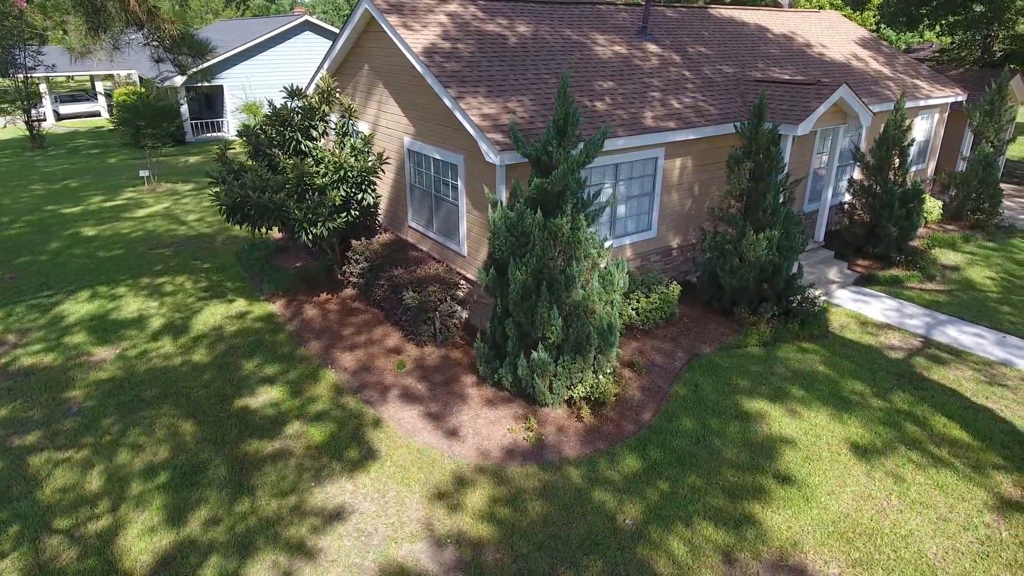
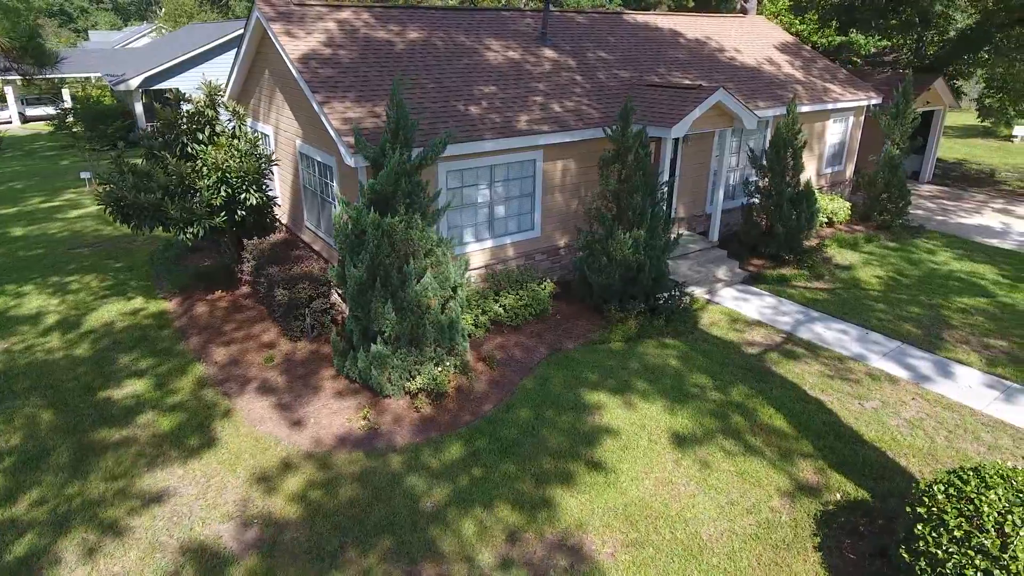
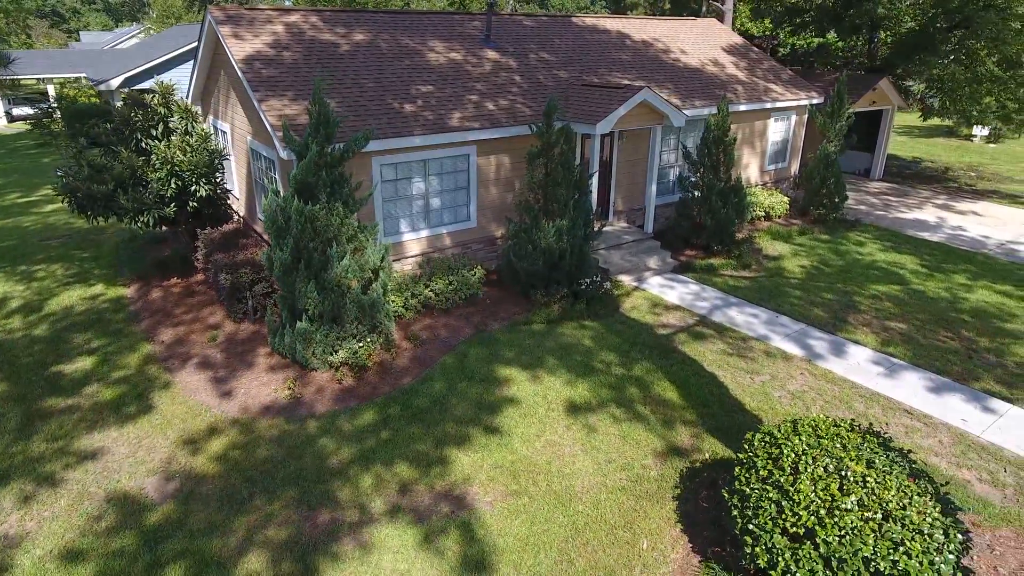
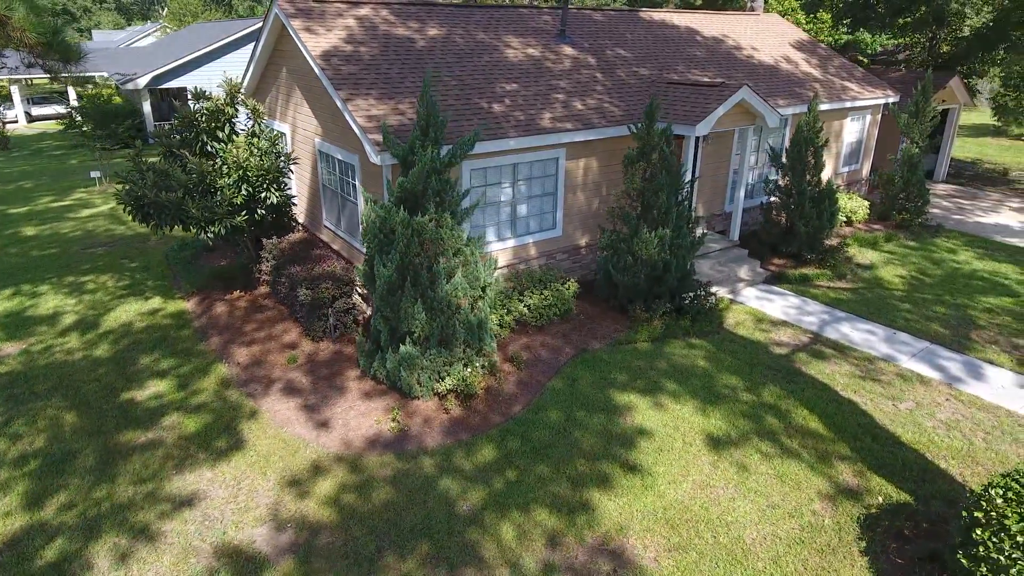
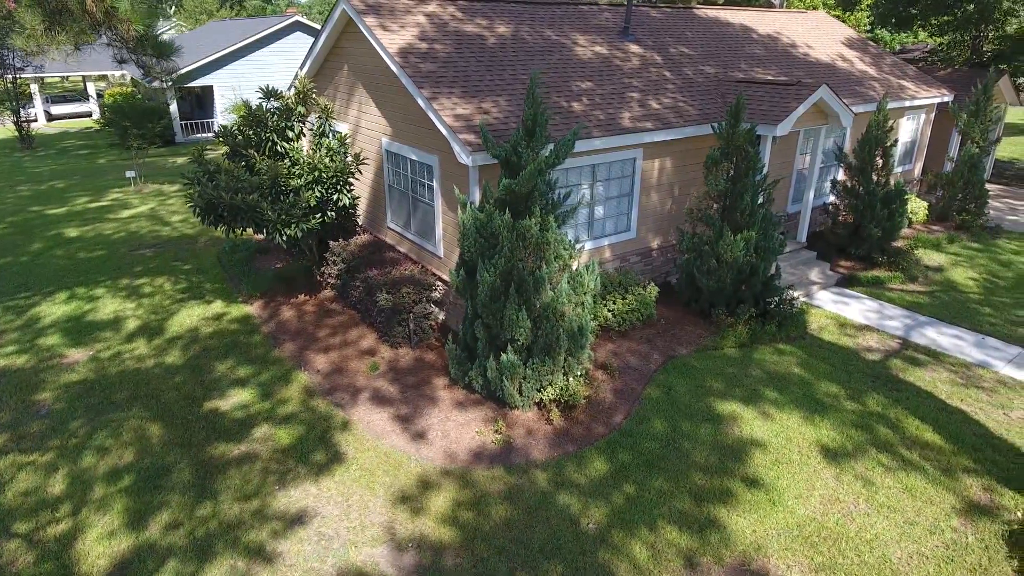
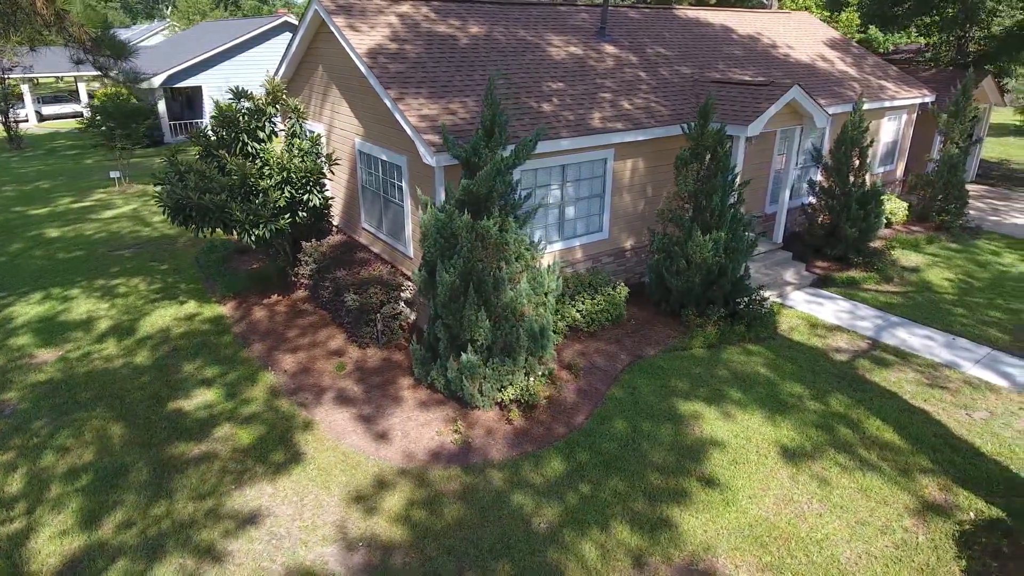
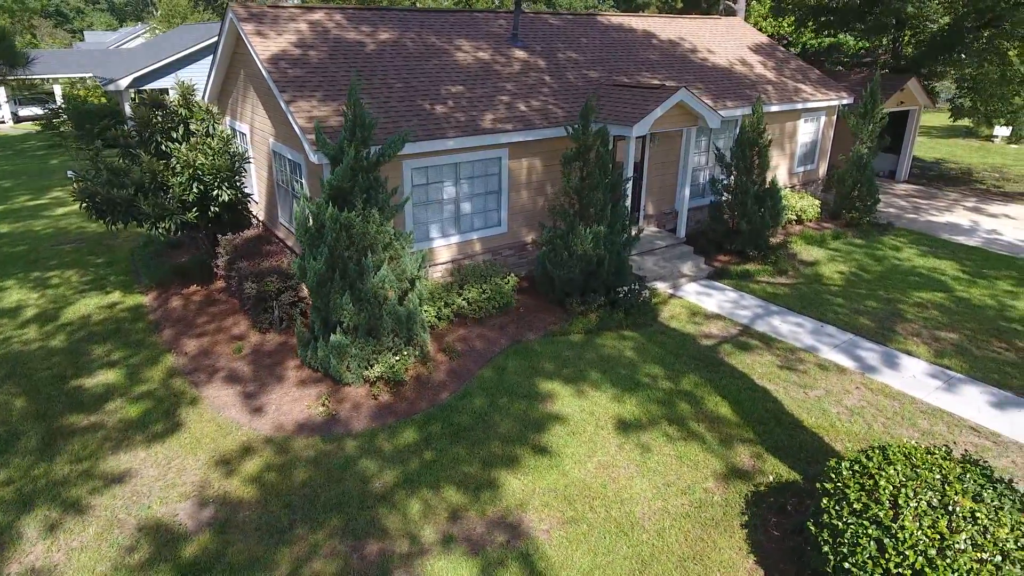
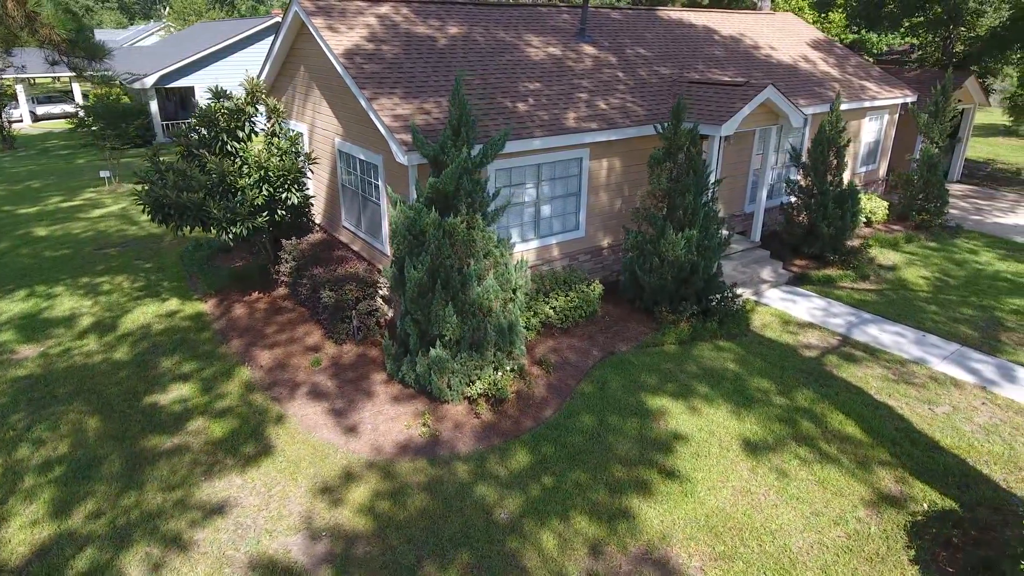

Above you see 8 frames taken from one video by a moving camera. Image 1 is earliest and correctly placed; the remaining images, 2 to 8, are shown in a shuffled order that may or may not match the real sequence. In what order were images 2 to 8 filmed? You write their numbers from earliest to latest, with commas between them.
5, 6, 8, 4, 2, 7, 3
